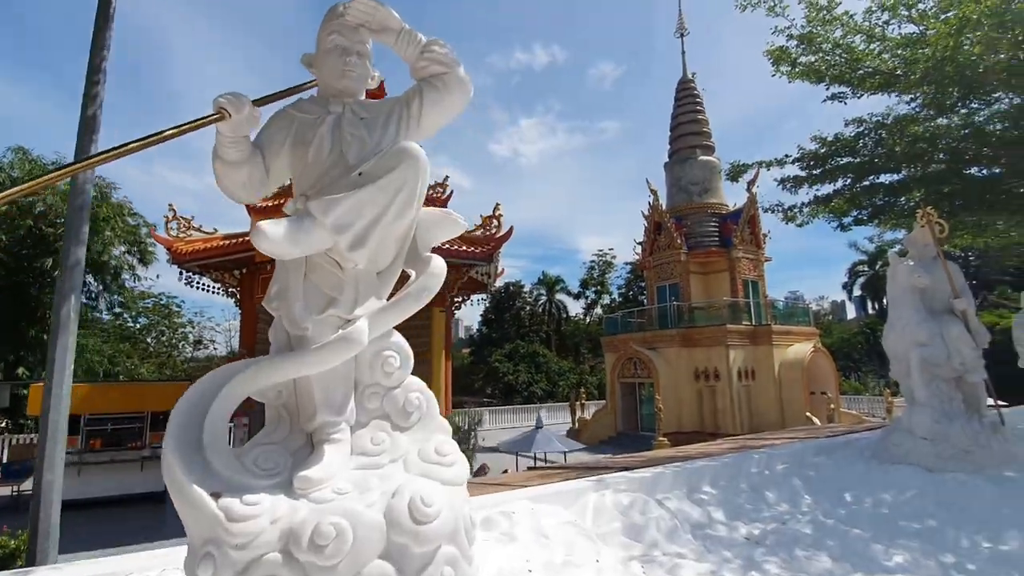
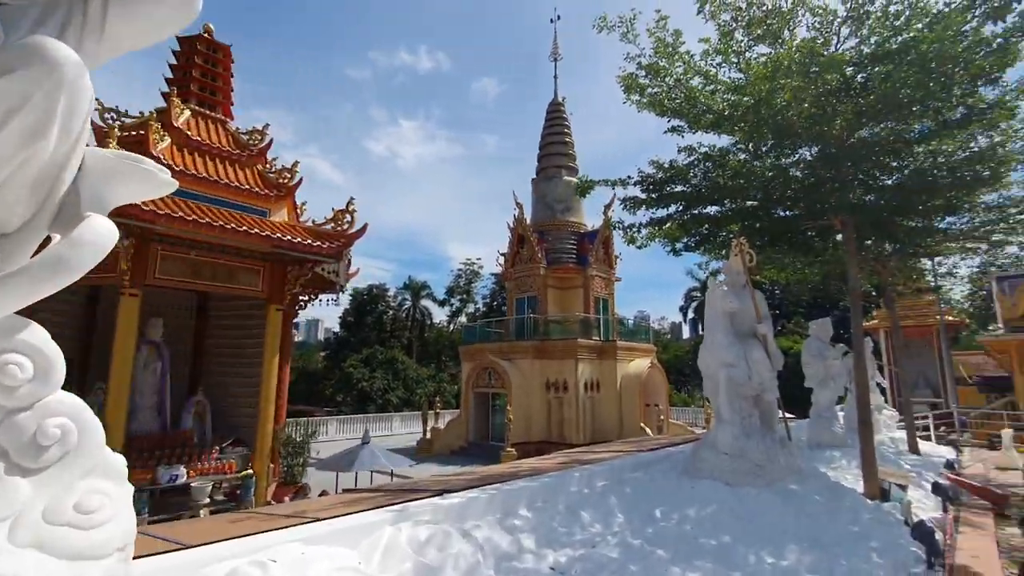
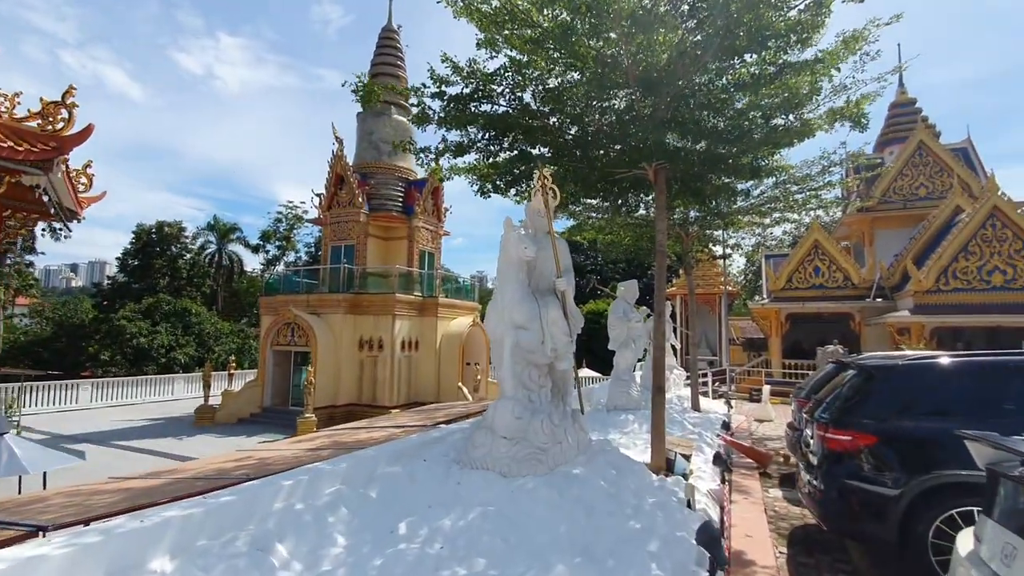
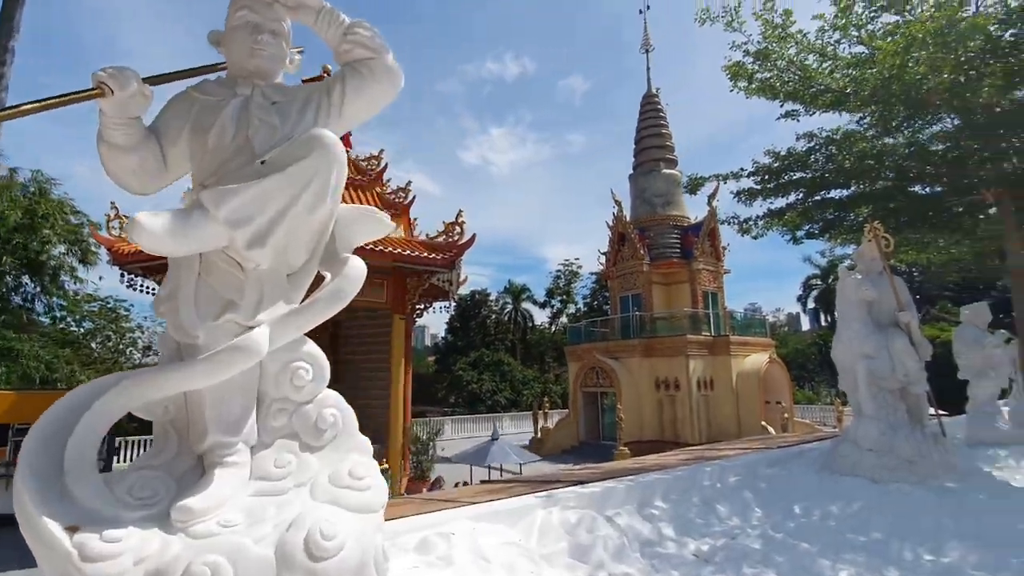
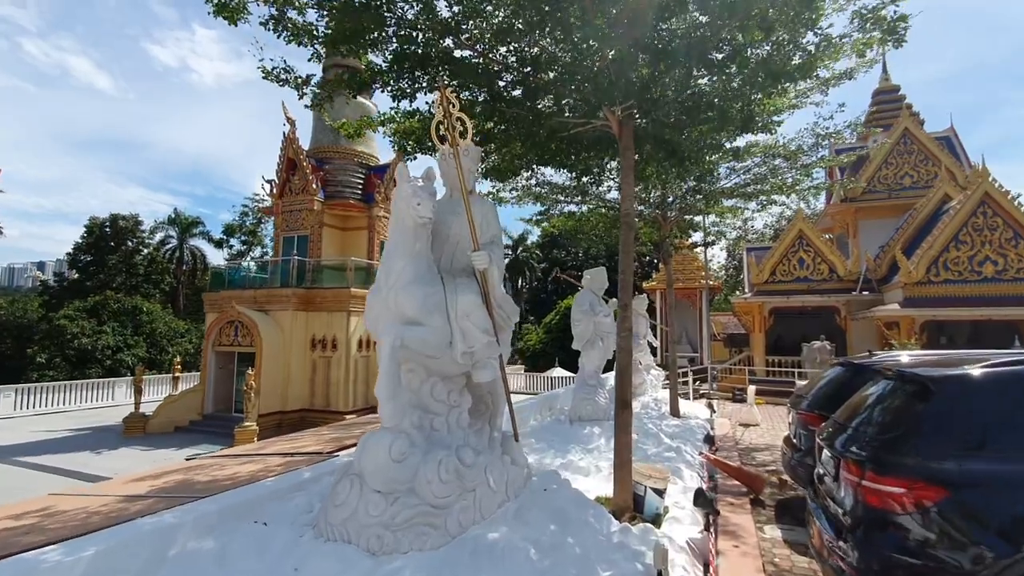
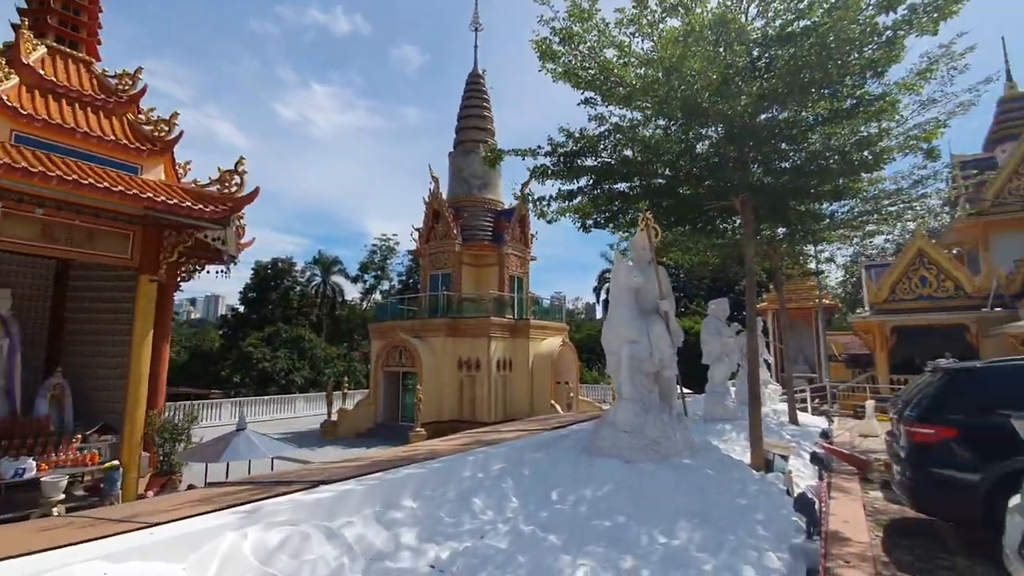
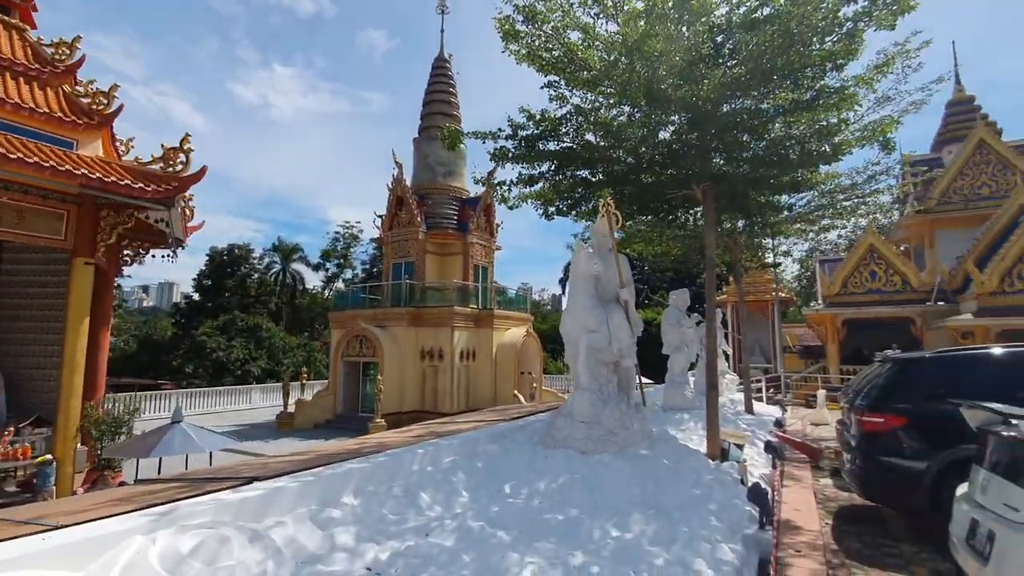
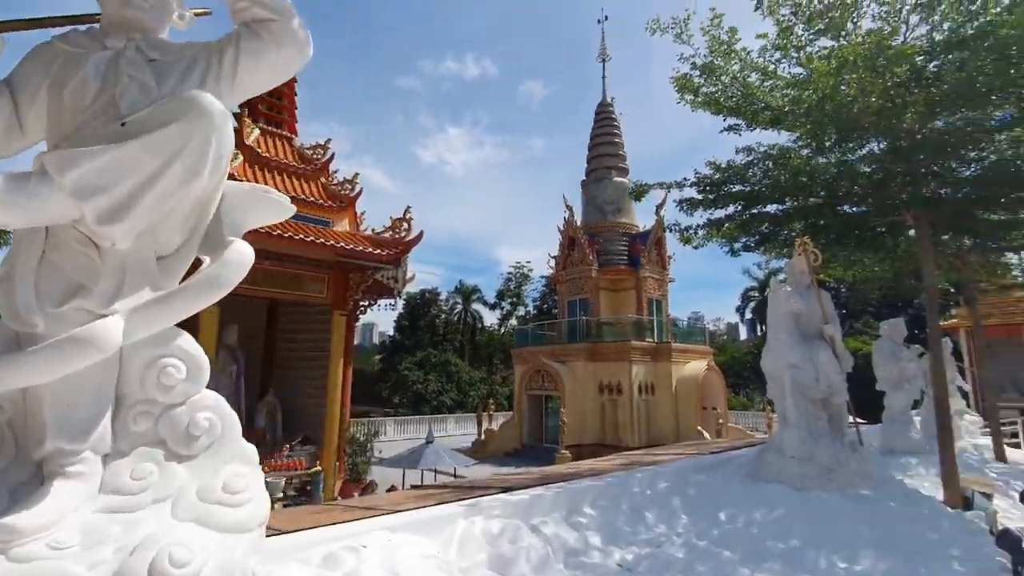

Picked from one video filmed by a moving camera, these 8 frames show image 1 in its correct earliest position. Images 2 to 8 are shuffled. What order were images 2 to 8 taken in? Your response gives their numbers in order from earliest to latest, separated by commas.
4, 8, 2, 6, 7, 3, 5
